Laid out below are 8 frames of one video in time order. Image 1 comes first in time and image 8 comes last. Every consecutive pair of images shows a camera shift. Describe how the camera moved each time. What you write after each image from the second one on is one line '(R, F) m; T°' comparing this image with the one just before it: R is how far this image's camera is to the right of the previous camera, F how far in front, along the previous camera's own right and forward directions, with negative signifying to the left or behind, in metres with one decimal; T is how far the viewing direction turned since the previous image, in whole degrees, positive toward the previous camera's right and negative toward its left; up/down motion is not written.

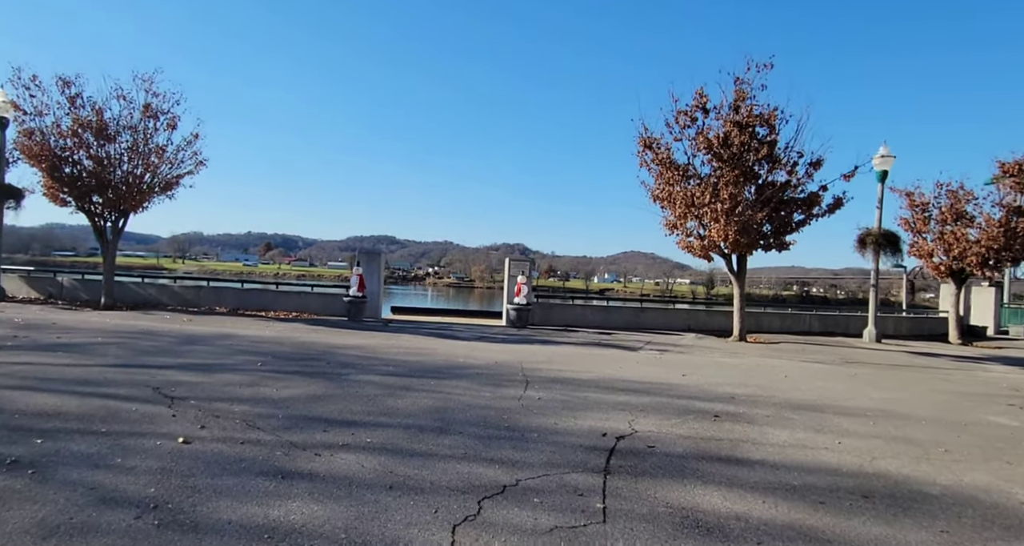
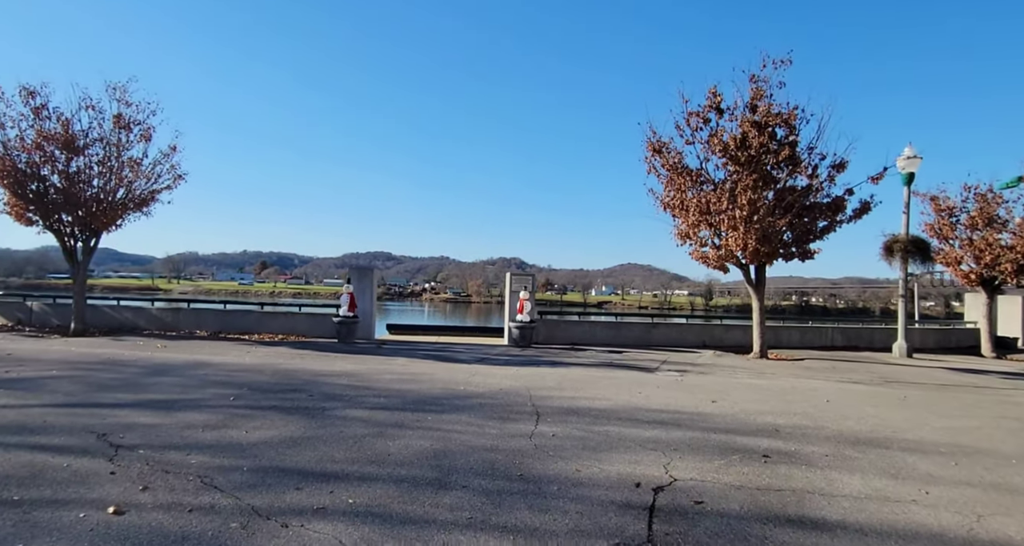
(-0.1, +1.1) m; 0°
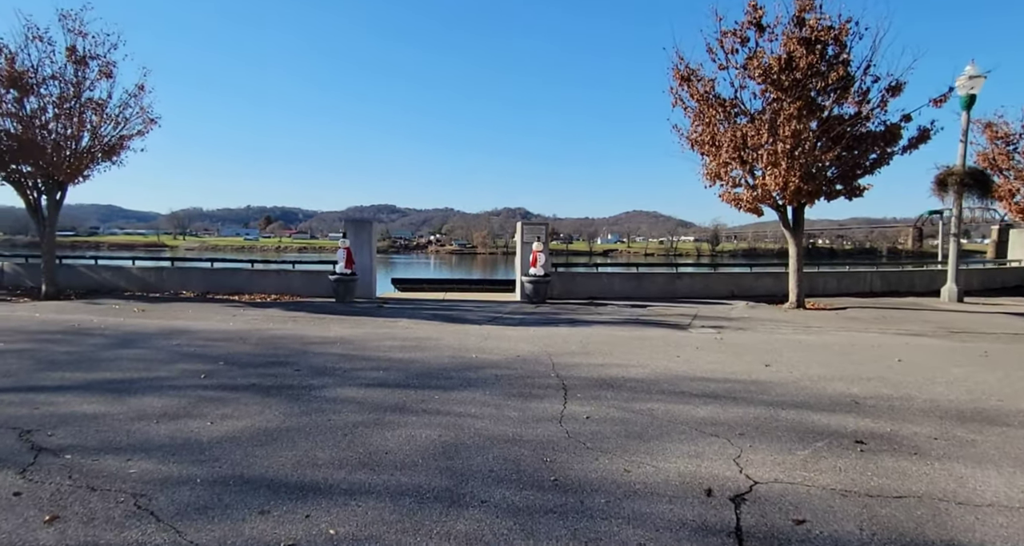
(-0.1, +1.4) m; -1°
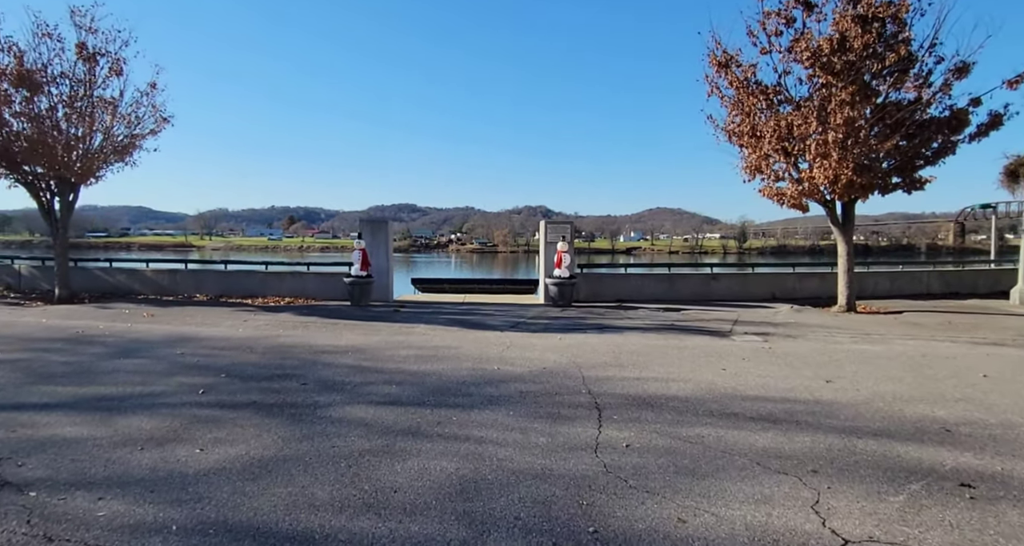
(-0.1, +0.7) m; -2°
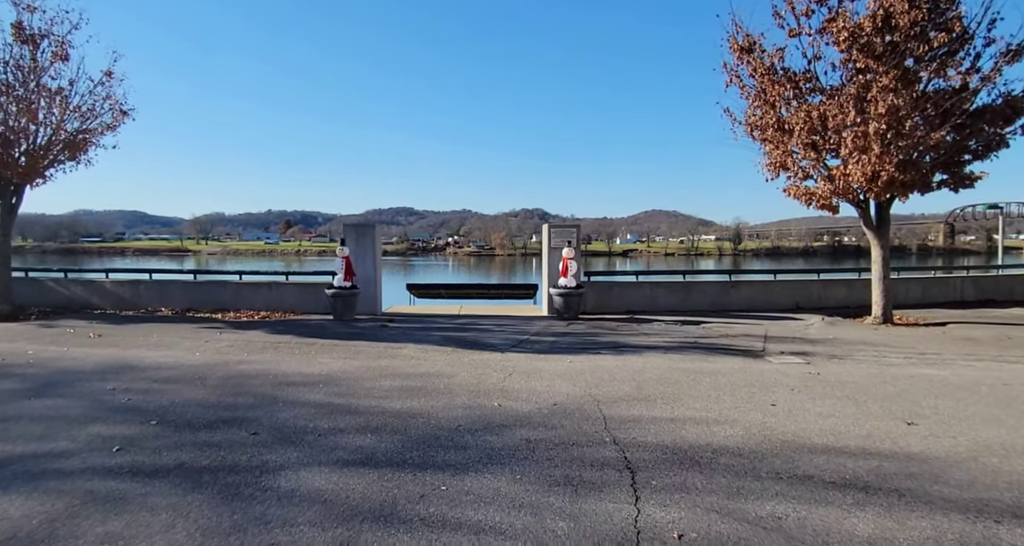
(-0.1, +1.3) m; 0°
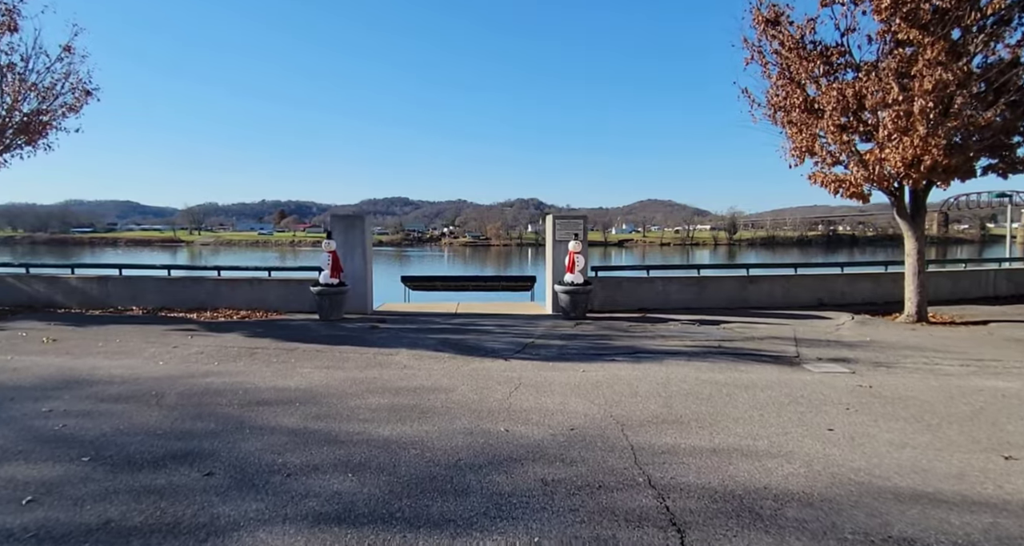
(-0.1, +1.0) m; 0°
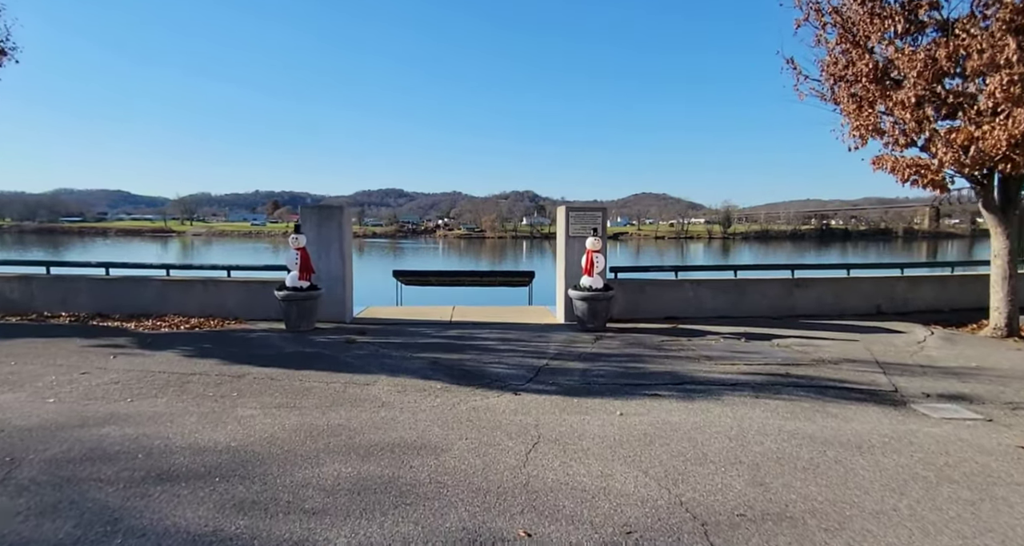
(-0.2, +1.9) m; +1°
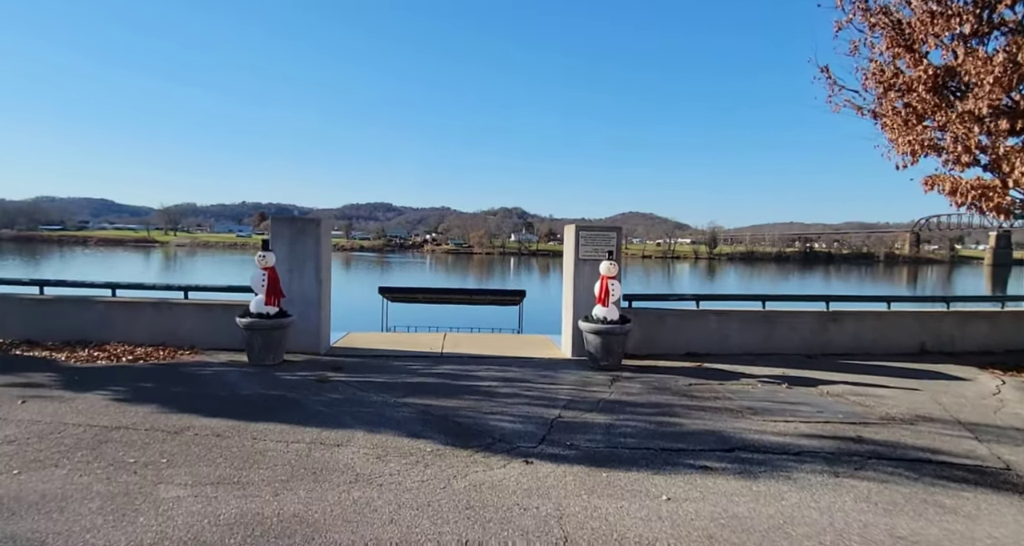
(-0.2, +1.3) m; +1°
